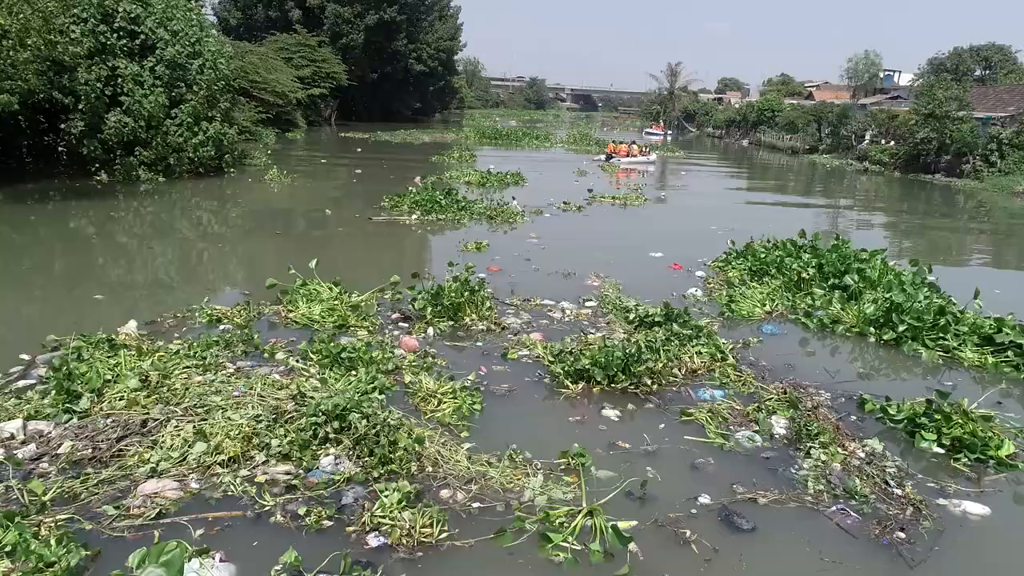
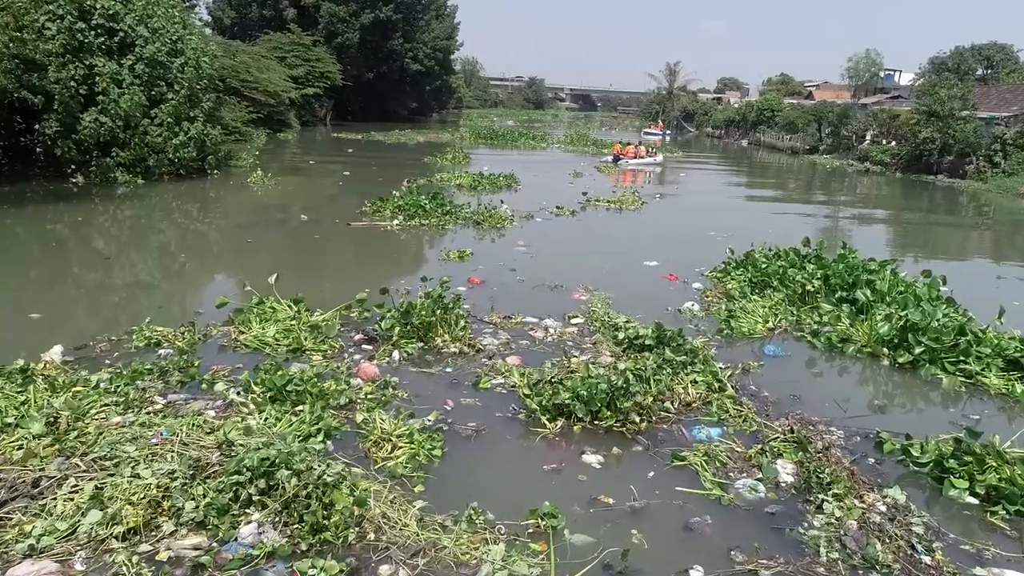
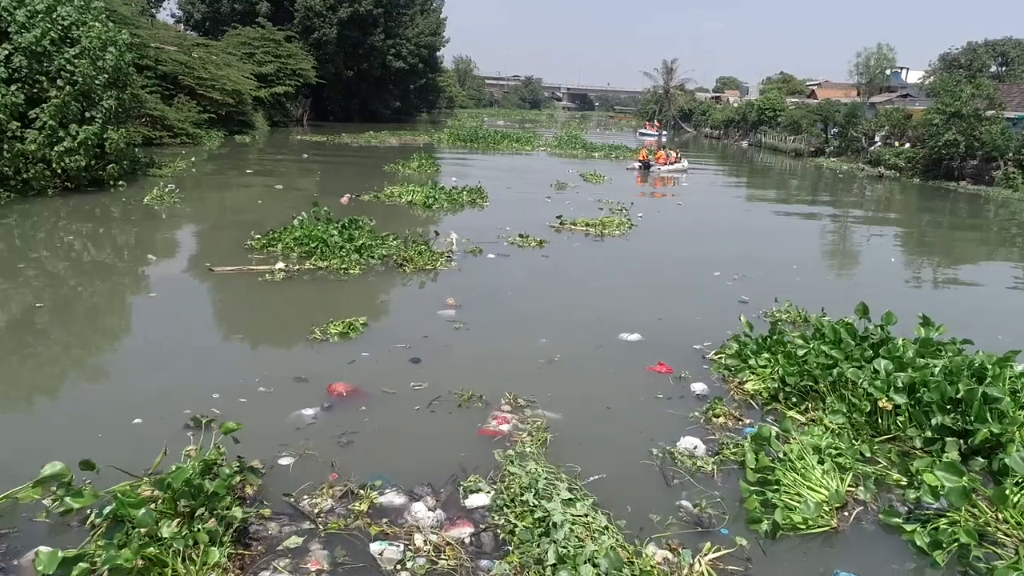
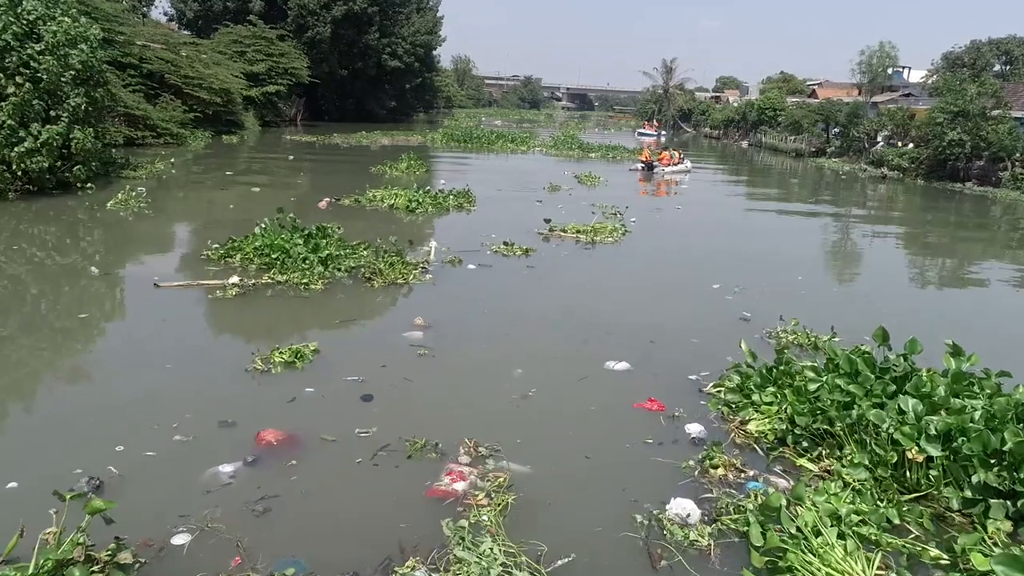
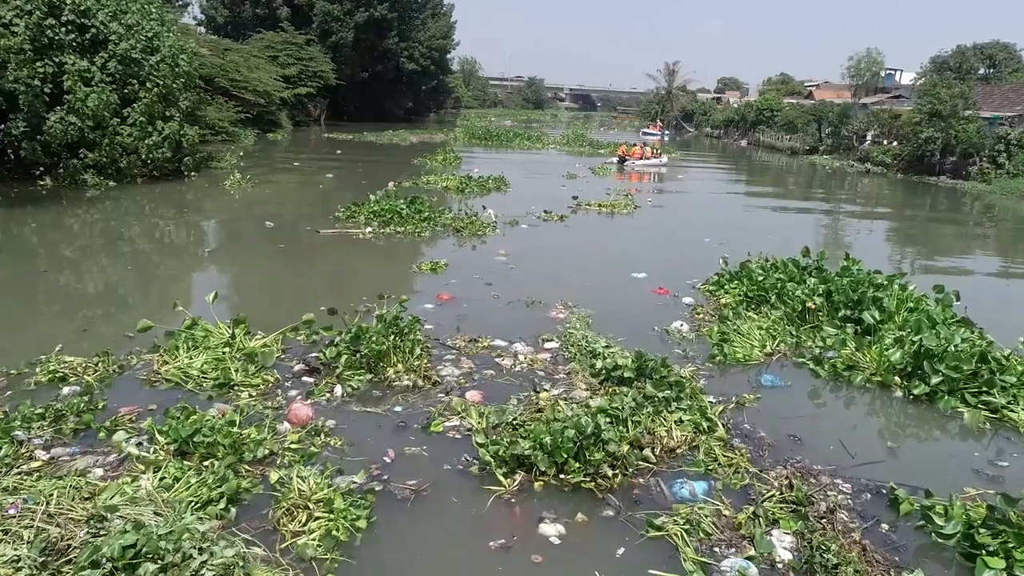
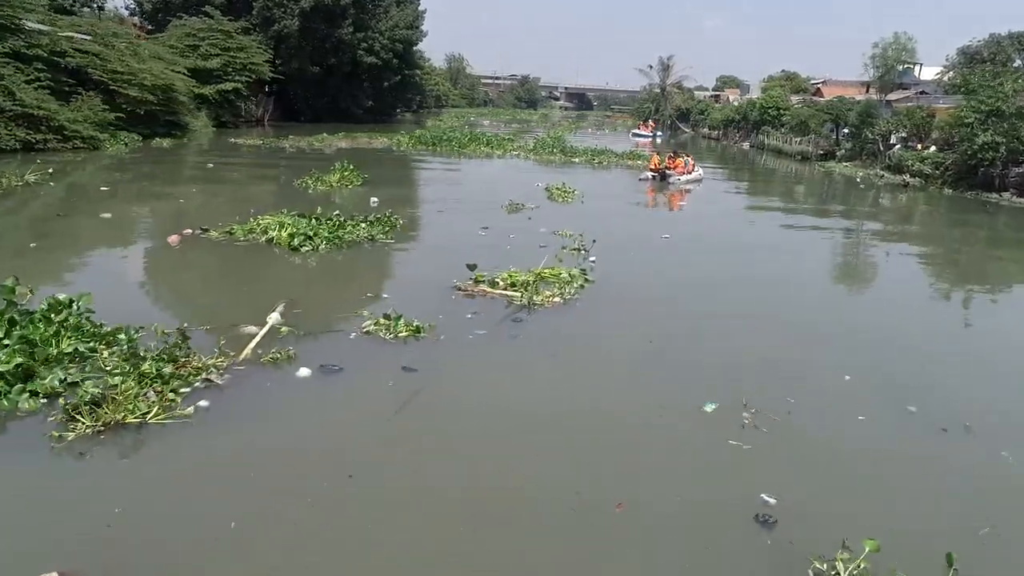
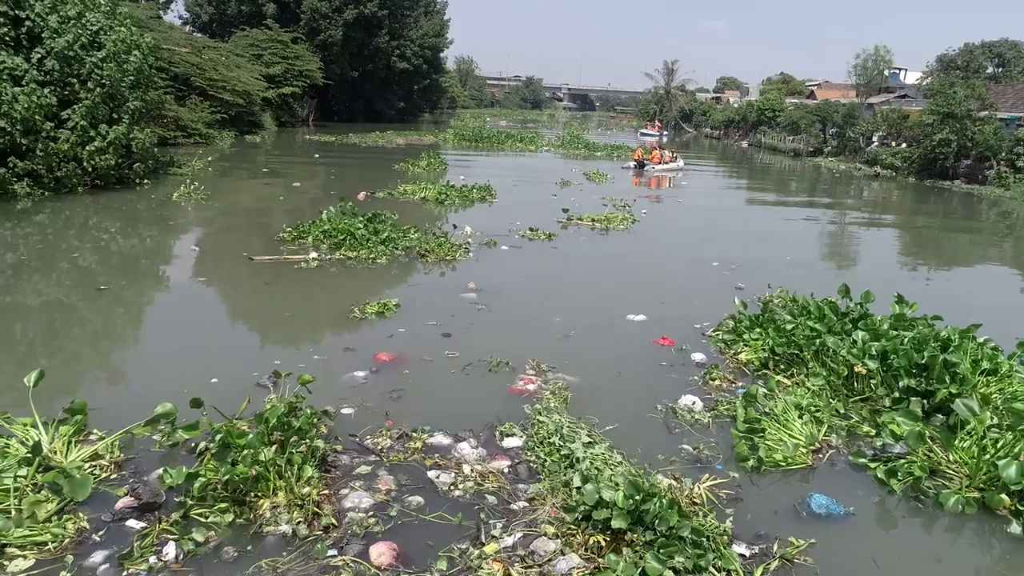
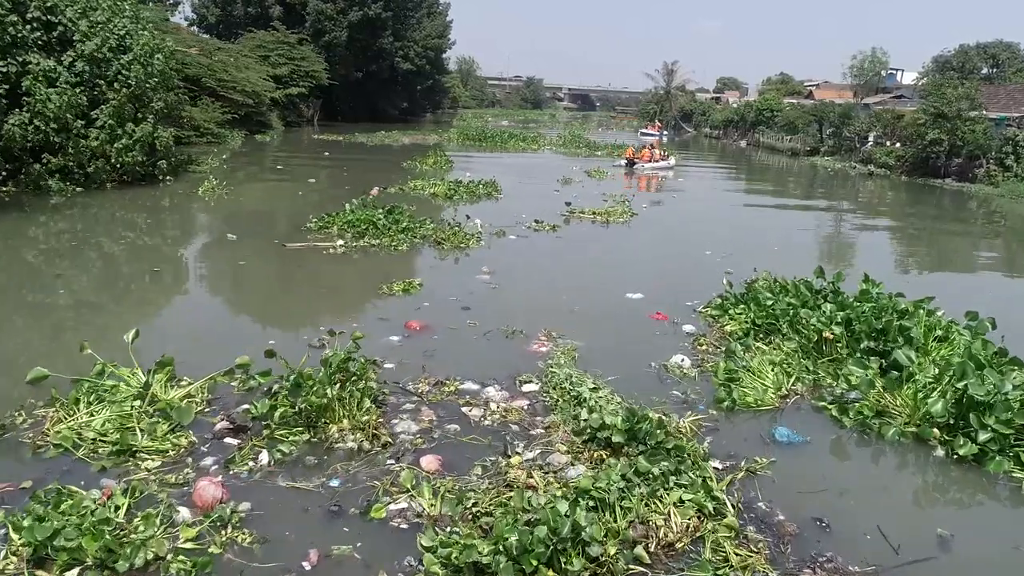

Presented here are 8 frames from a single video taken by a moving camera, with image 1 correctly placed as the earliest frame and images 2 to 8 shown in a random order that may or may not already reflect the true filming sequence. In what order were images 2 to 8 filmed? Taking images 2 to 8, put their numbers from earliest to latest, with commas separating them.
2, 5, 8, 7, 3, 4, 6
